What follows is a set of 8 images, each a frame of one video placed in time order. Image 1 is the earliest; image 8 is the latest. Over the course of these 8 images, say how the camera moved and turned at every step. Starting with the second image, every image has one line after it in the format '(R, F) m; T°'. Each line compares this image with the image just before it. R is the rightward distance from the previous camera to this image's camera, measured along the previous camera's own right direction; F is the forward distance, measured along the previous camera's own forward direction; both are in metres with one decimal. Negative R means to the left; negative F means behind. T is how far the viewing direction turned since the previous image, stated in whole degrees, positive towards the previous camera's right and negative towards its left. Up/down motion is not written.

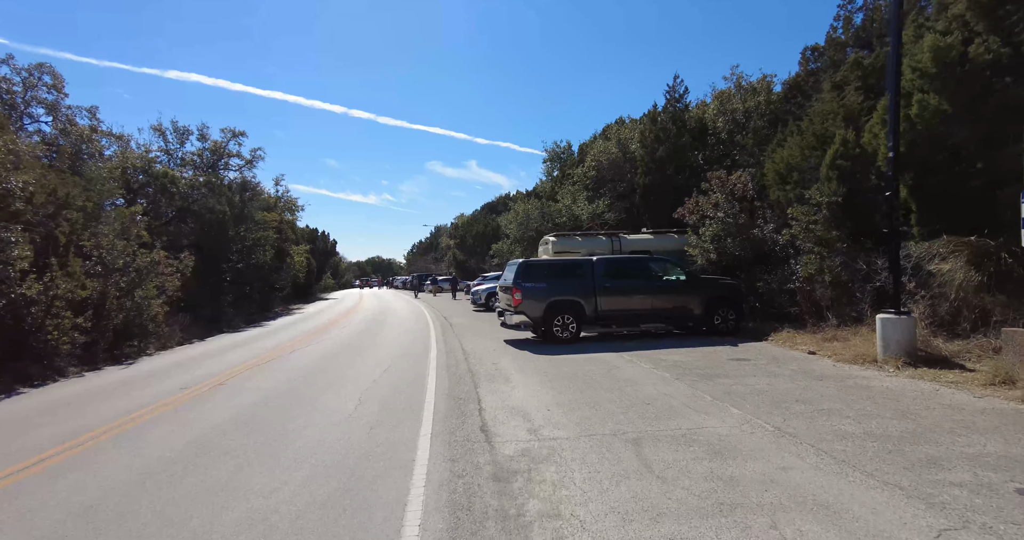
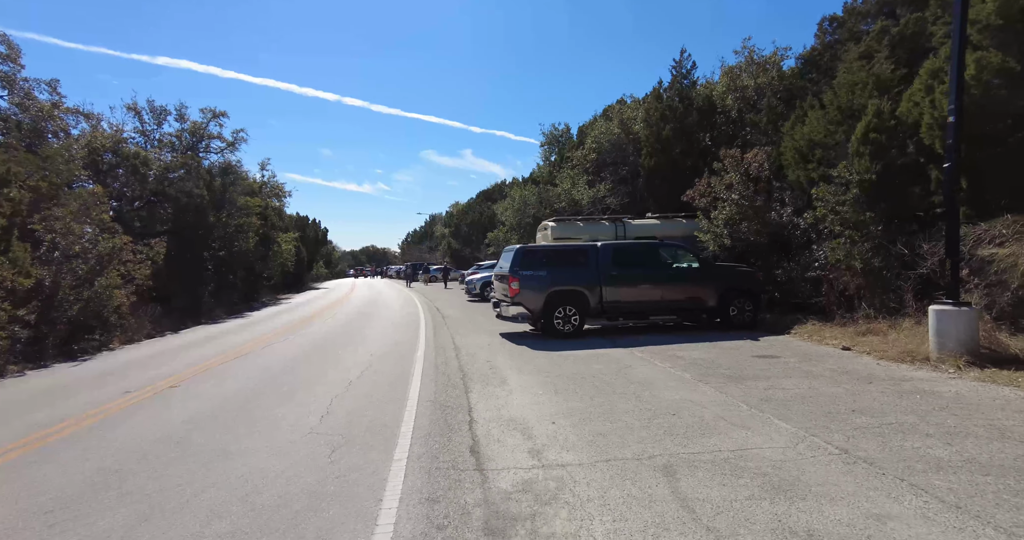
(0.0, +1.2) m; 0°
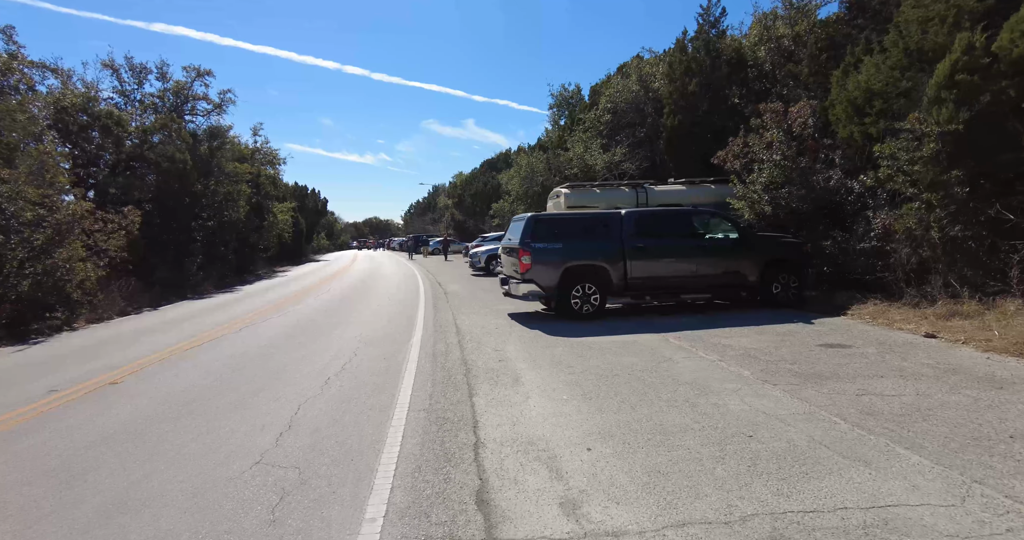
(-0.1, +1.5) m; 0°
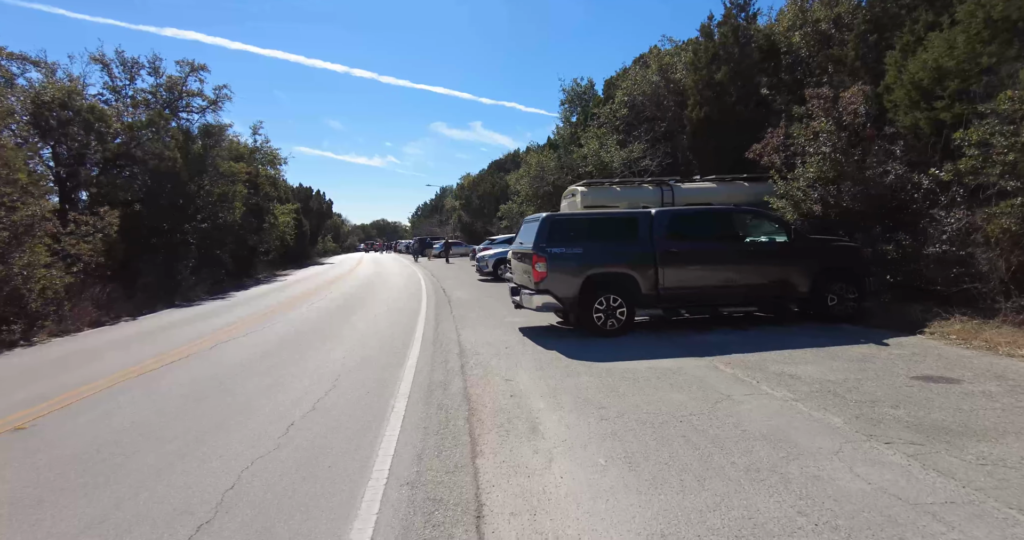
(-0.1, +1.4) m; -1°
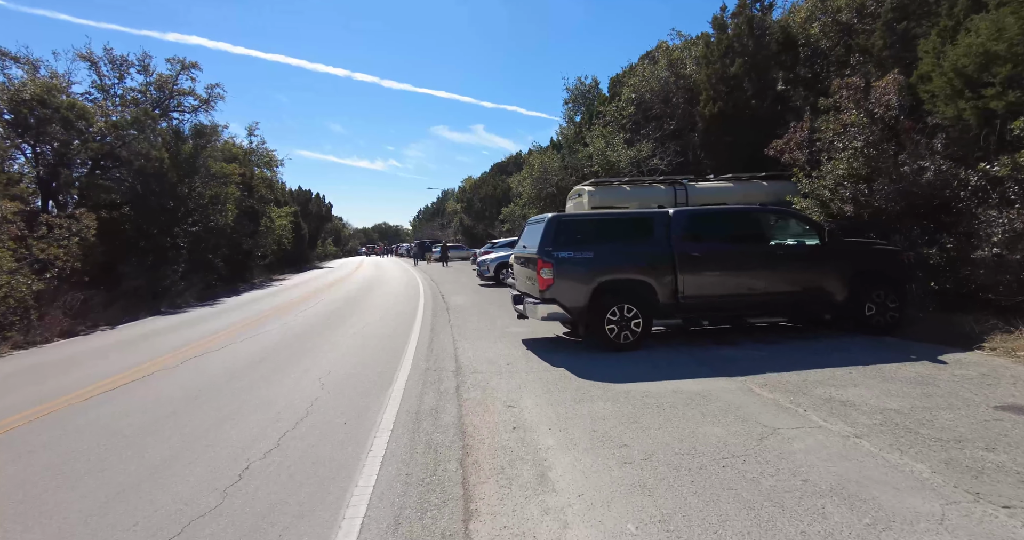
(0.0, +0.9) m; 0°
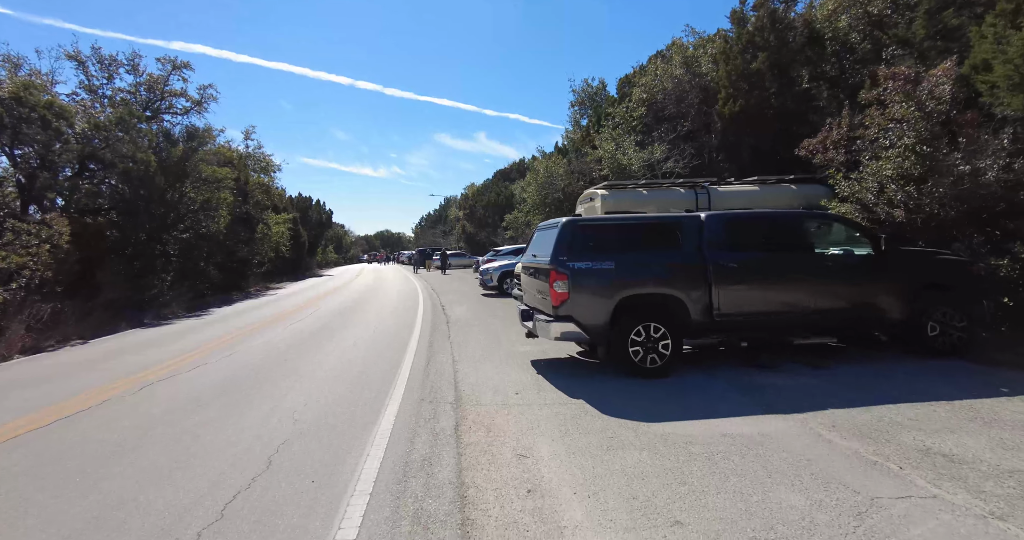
(-0.1, +1.0) m; 0°
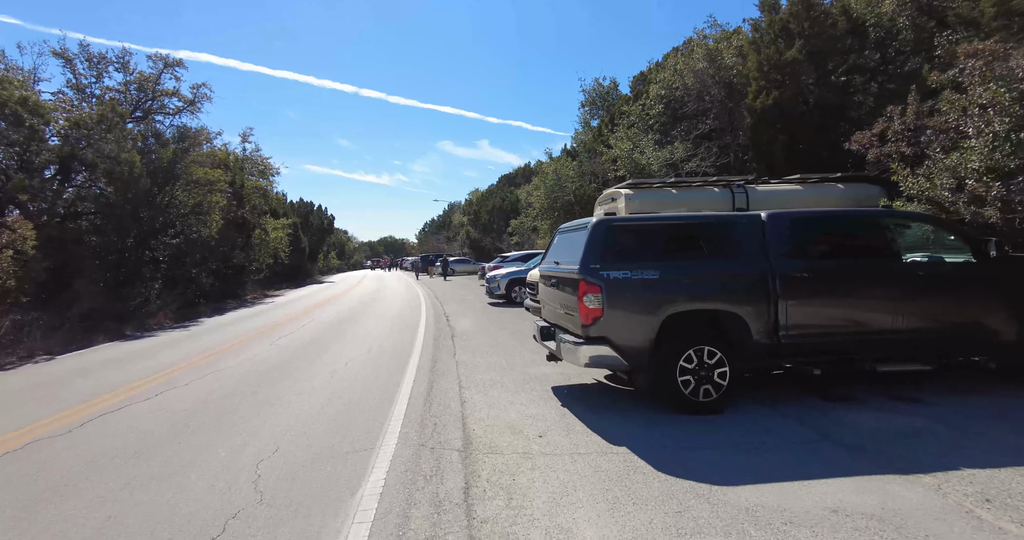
(-0.2, +1.2) m; 0°
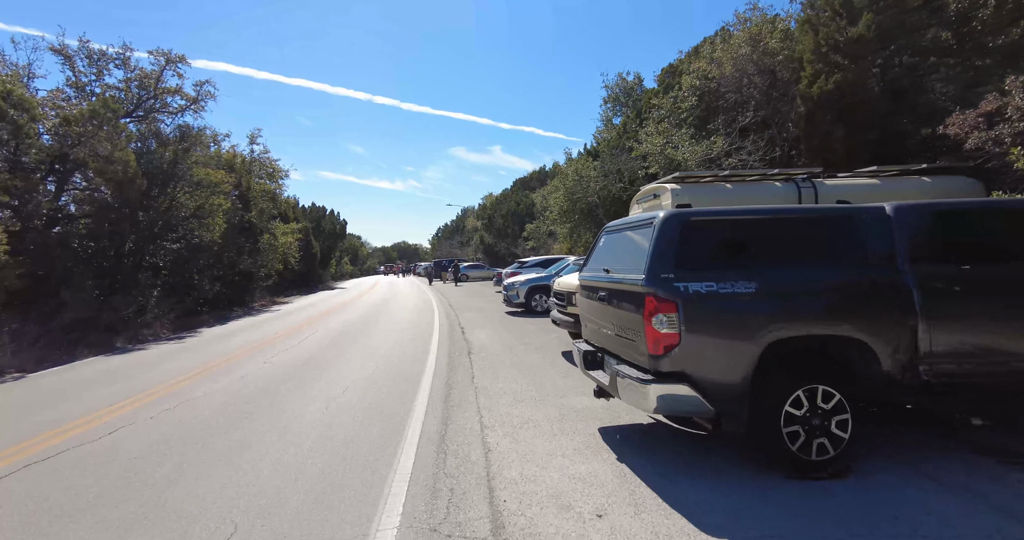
(-0.3, +1.4) m; -2°
